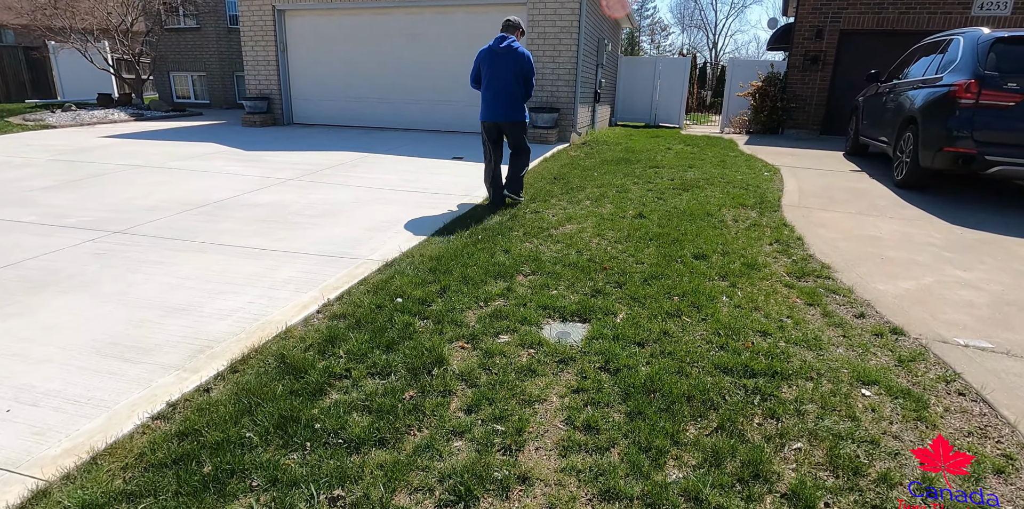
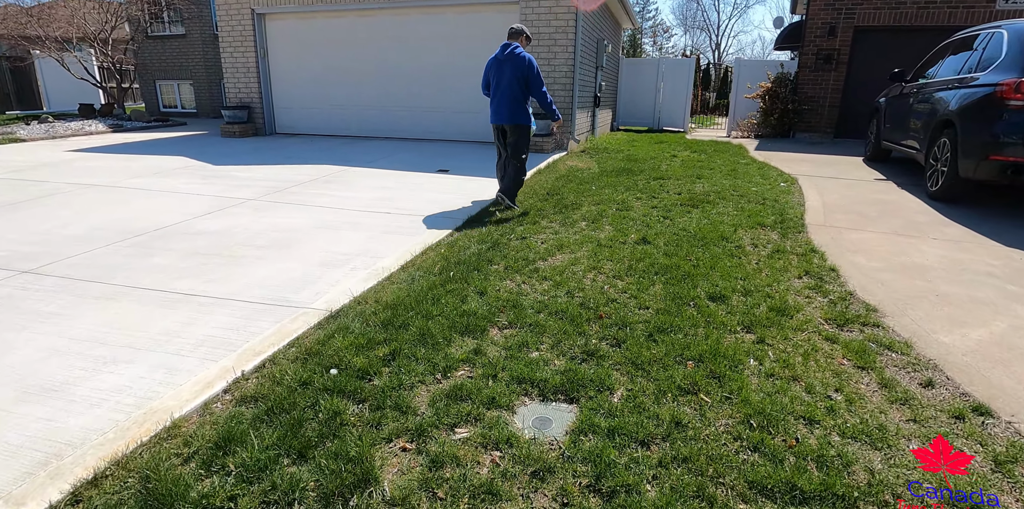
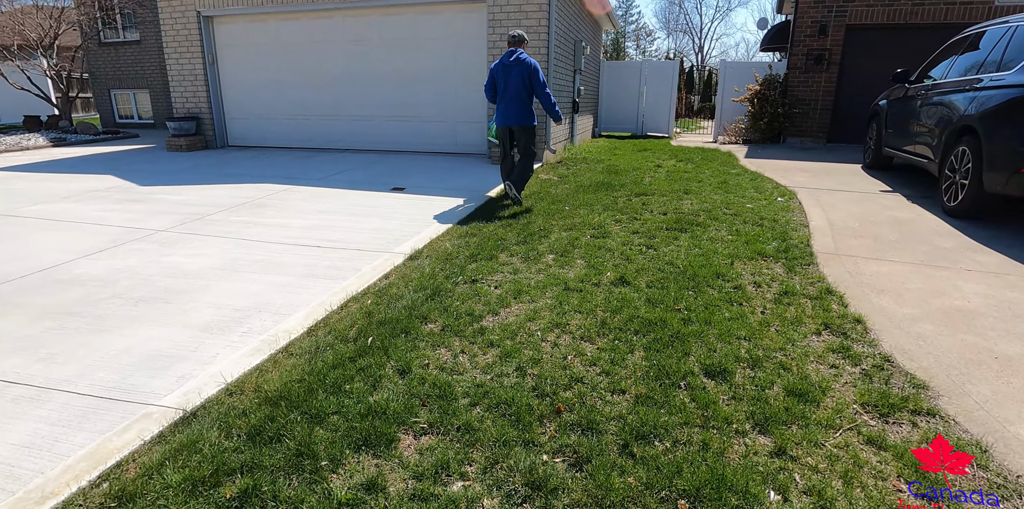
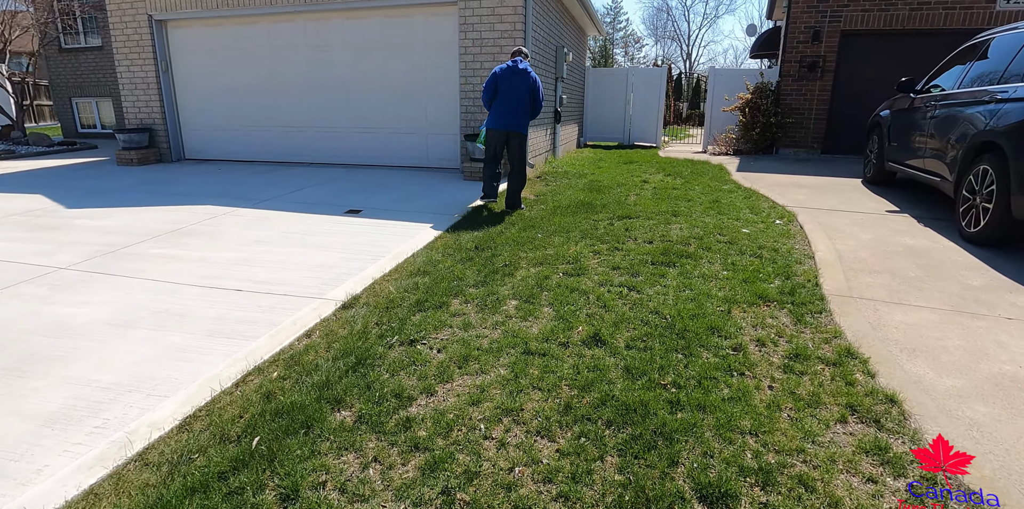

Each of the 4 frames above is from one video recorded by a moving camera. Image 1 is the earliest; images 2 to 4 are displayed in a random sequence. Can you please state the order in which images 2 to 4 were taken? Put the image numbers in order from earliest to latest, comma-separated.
2, 3, 4
